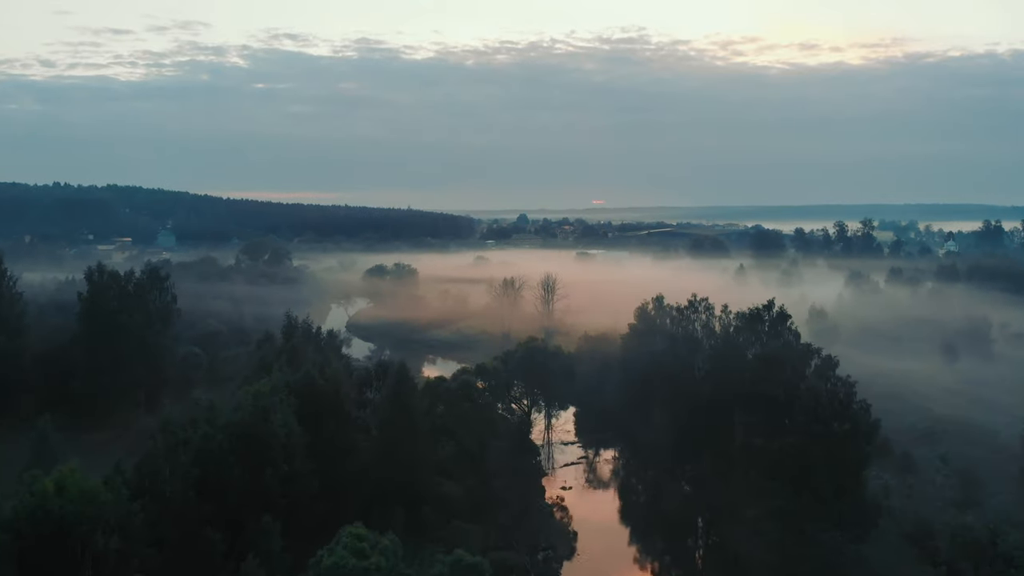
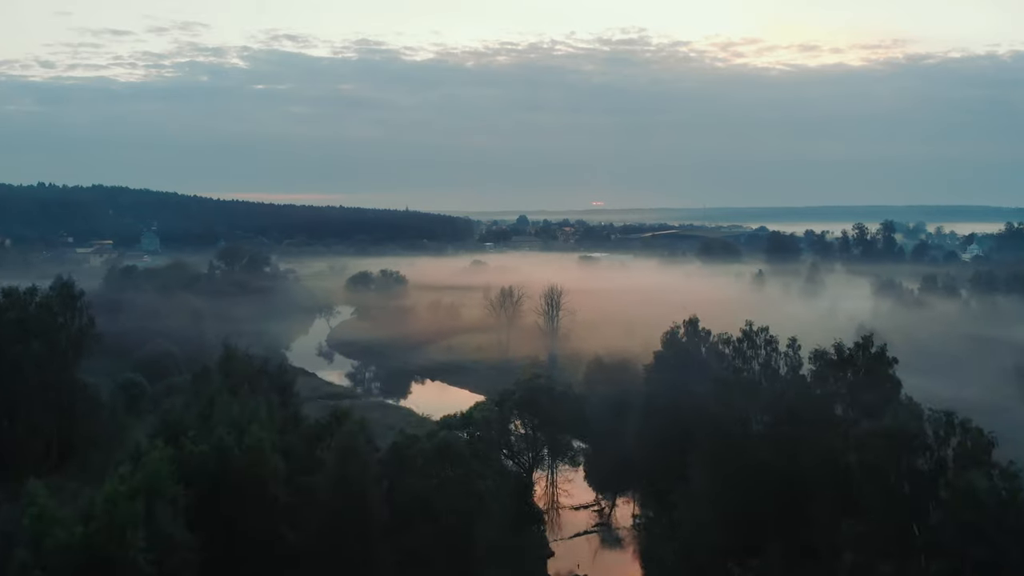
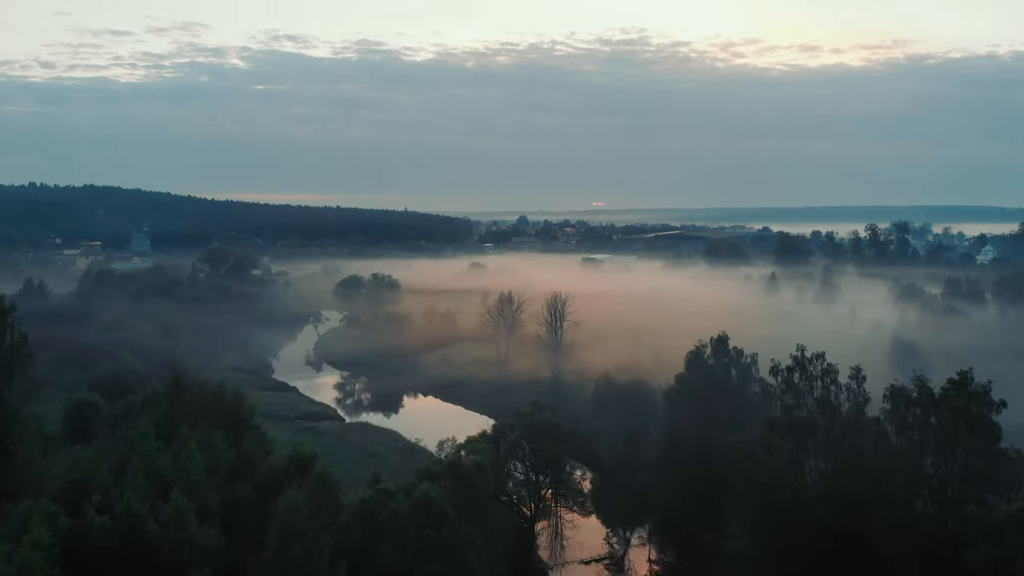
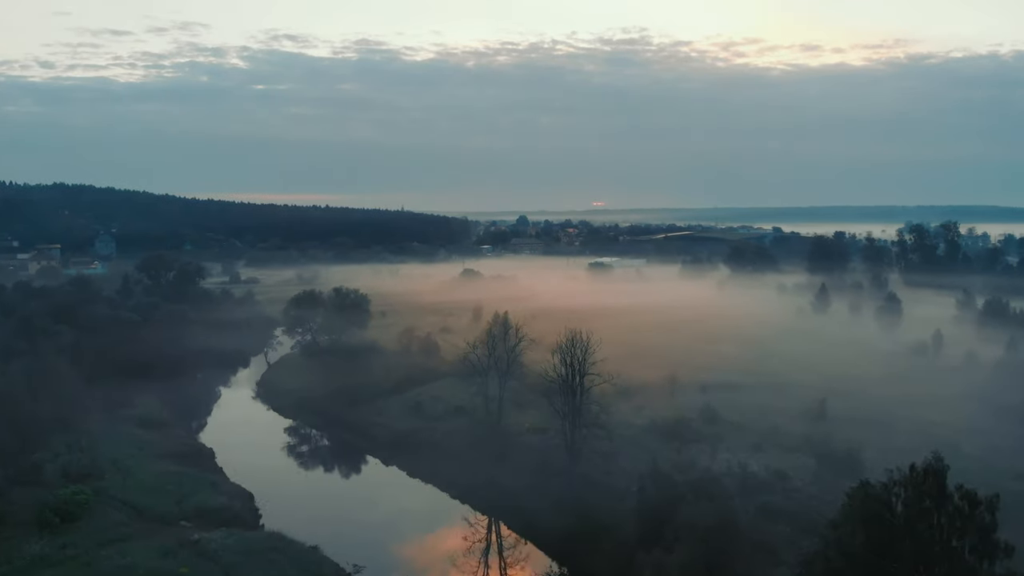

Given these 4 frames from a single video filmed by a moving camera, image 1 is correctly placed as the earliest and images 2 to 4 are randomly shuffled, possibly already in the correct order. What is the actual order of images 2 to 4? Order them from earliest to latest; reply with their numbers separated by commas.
2, 3, 4
